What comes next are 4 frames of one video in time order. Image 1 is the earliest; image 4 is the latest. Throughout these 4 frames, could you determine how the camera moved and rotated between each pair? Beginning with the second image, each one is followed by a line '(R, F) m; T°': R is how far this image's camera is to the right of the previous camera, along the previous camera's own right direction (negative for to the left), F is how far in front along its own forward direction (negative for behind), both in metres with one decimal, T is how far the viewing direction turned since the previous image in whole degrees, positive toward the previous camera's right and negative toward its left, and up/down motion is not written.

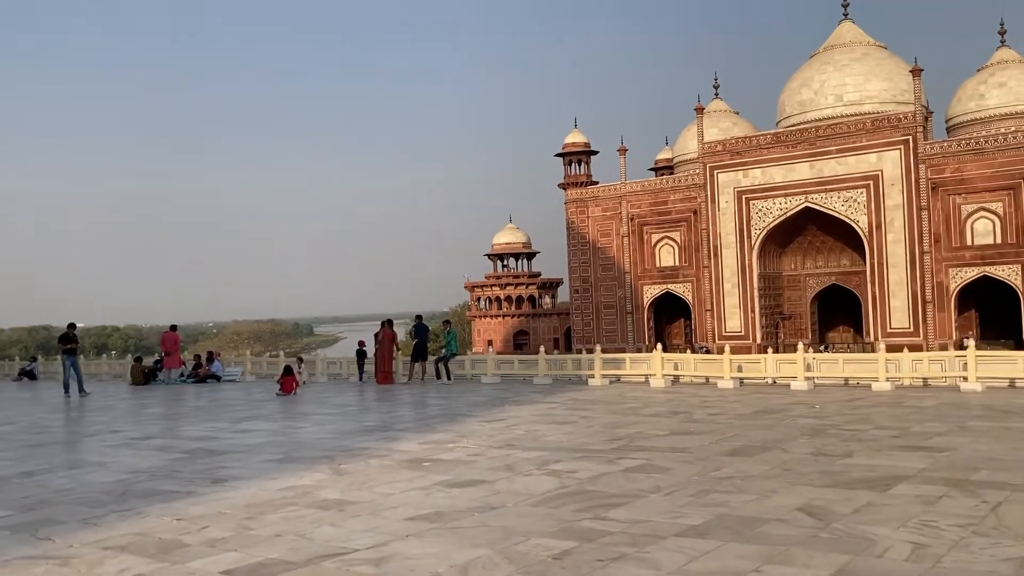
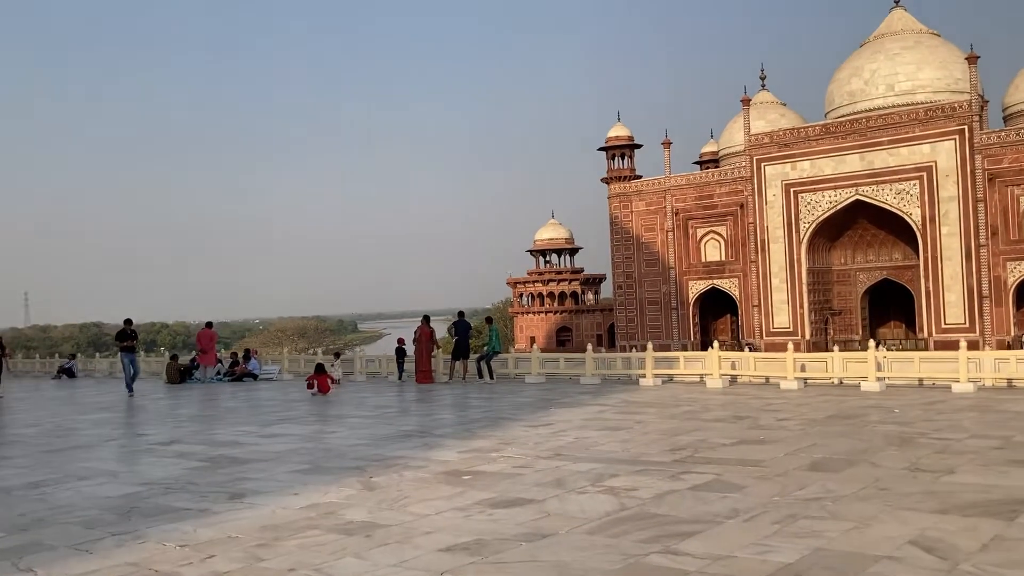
(-0.1, +0.8) m; -3°
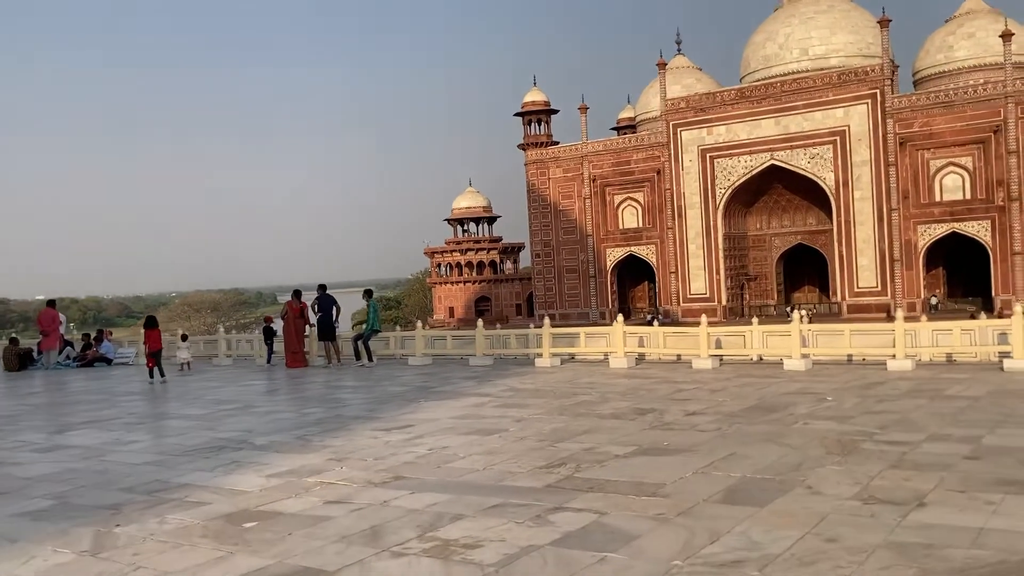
(+0.6, +1.9) m; +5°
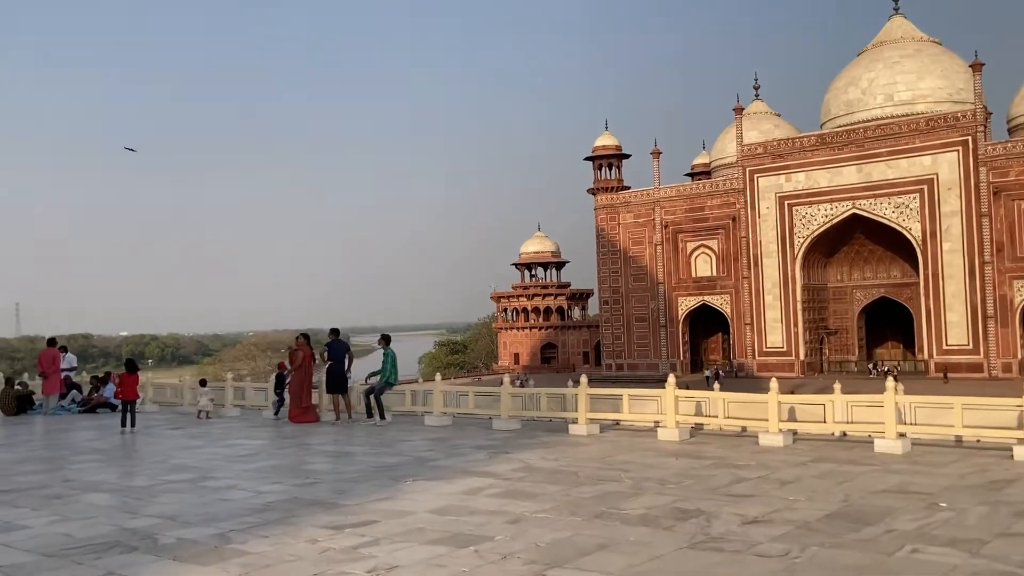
(+0.4, +1.8) m; -4°
